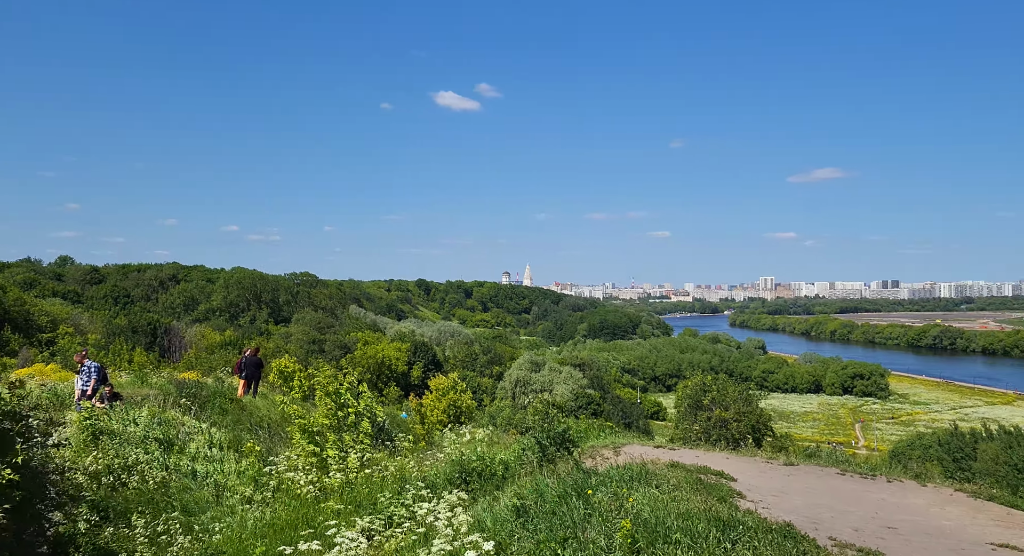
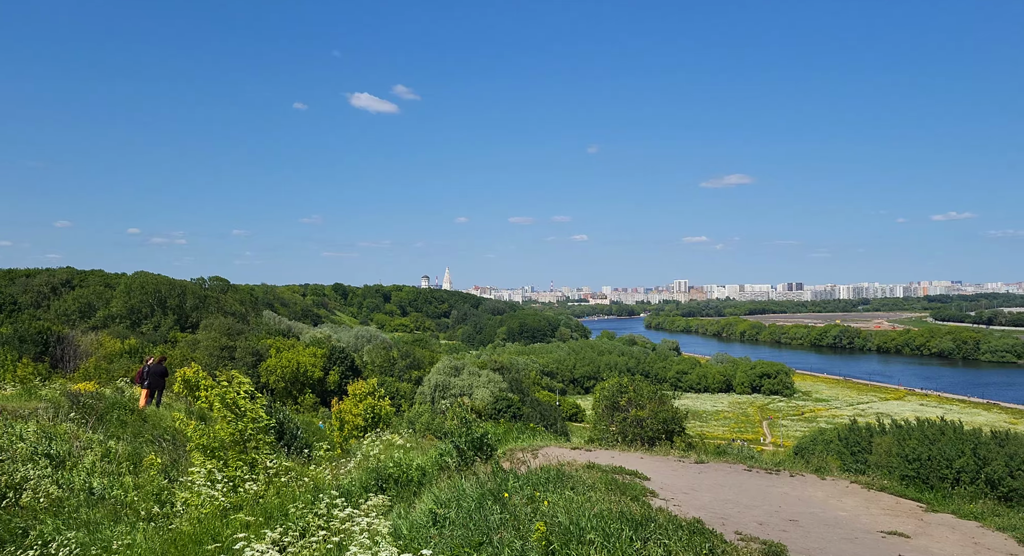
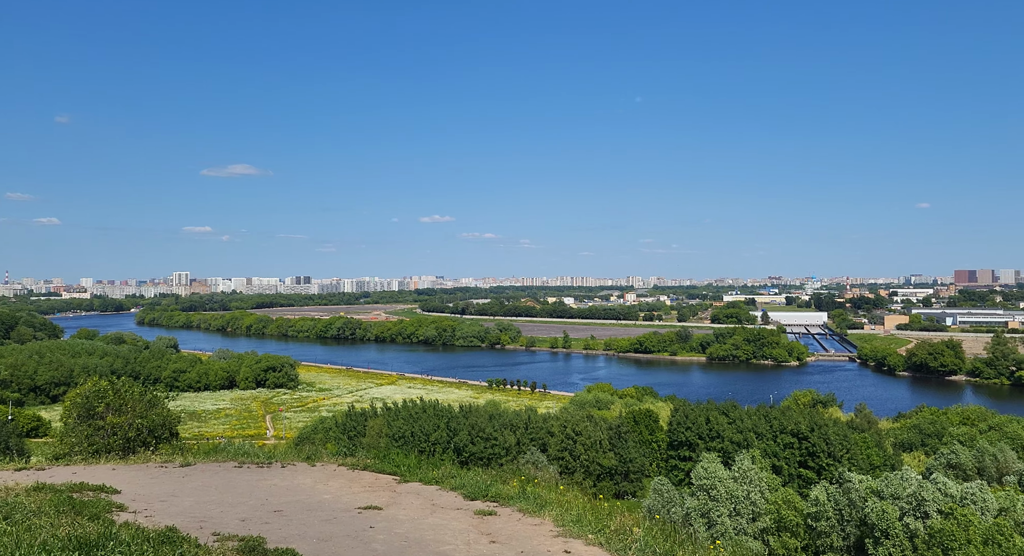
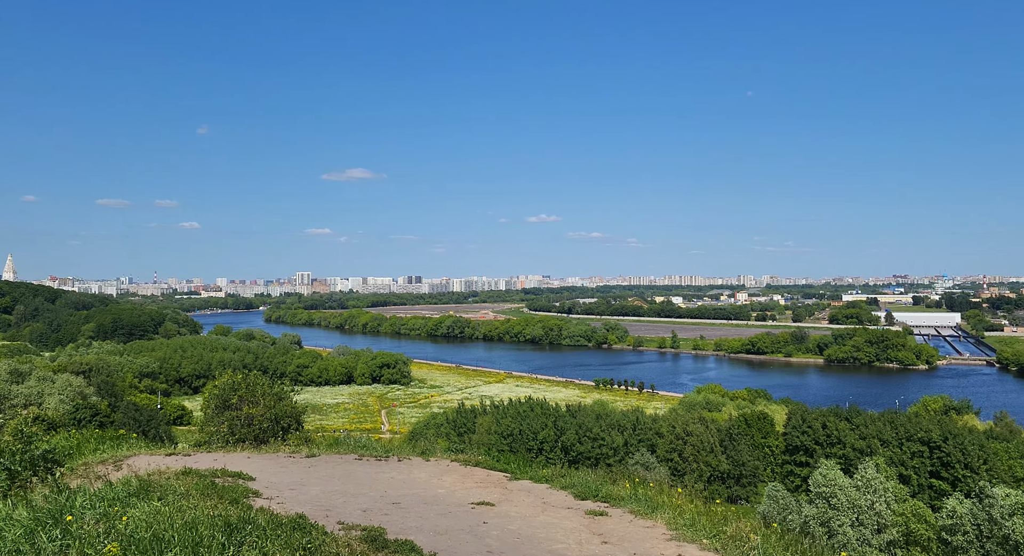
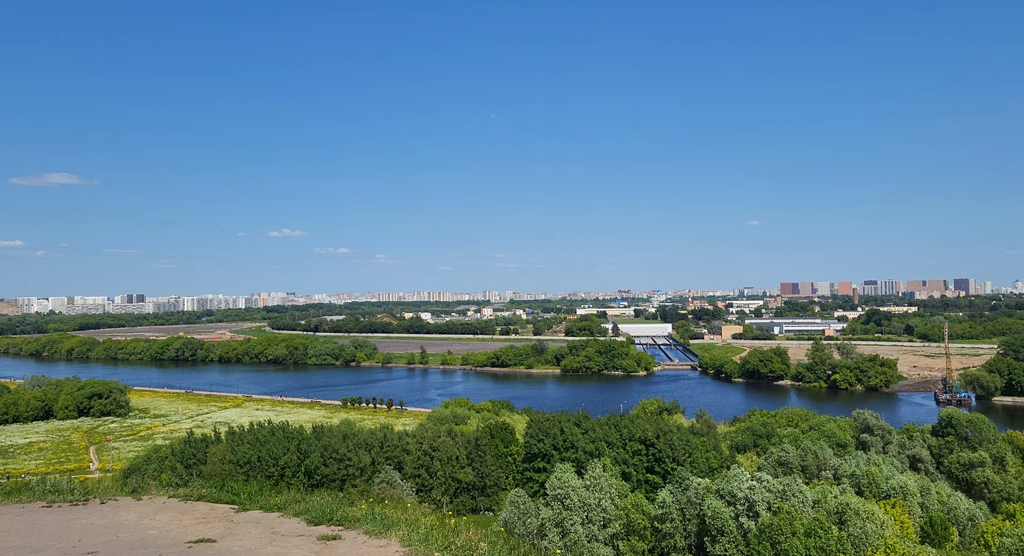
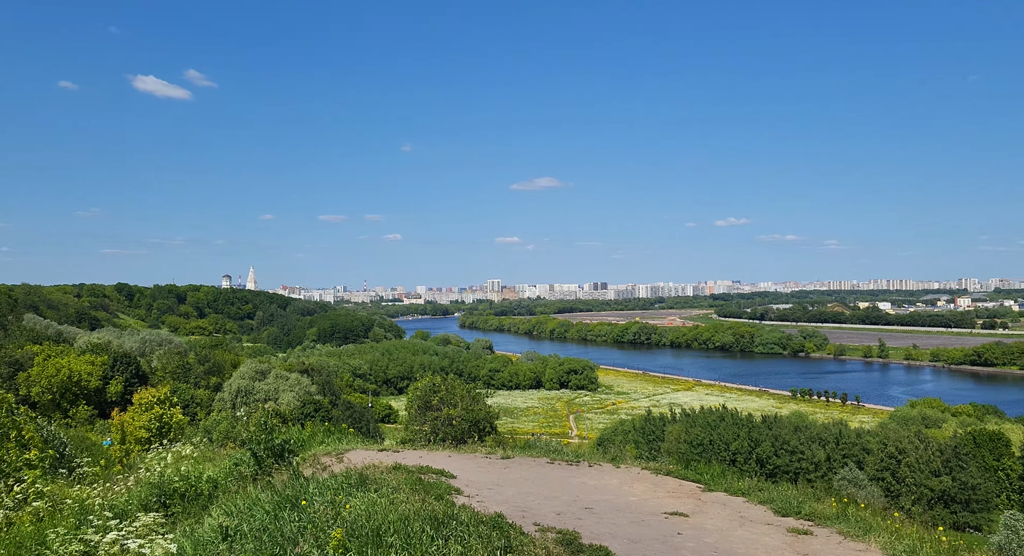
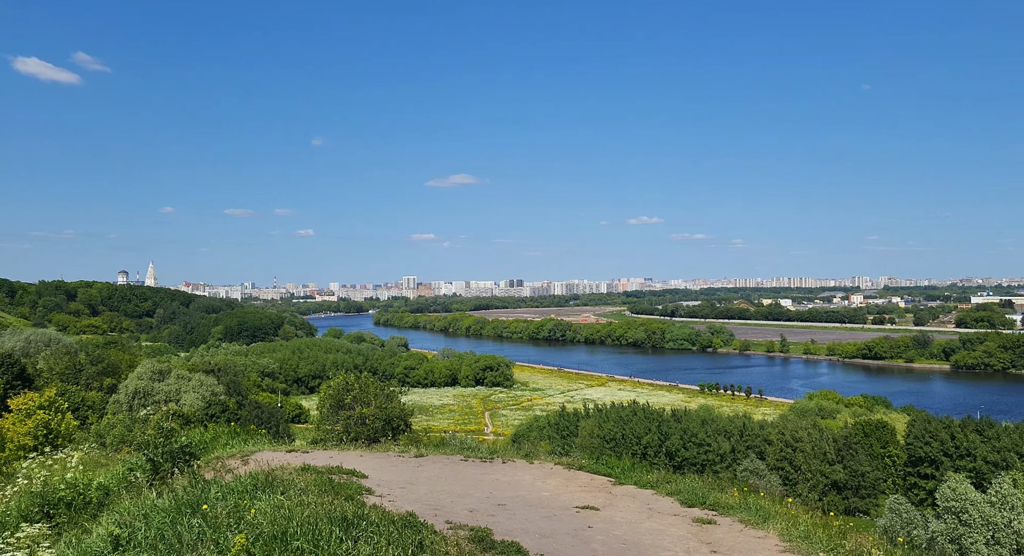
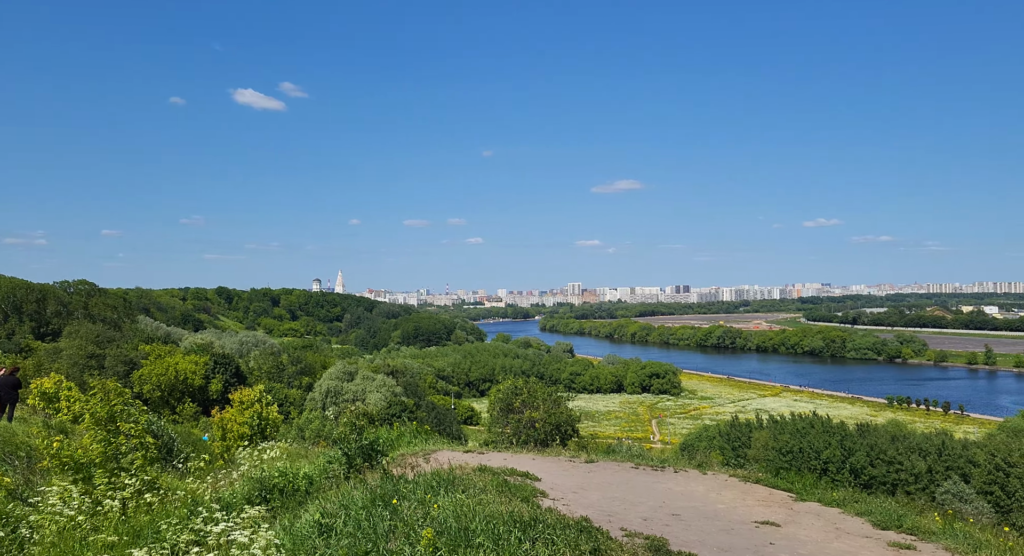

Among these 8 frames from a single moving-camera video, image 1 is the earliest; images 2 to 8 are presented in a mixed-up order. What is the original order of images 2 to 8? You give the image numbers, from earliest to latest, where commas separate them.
2, 8, 6, 7, 4, 3, 5
